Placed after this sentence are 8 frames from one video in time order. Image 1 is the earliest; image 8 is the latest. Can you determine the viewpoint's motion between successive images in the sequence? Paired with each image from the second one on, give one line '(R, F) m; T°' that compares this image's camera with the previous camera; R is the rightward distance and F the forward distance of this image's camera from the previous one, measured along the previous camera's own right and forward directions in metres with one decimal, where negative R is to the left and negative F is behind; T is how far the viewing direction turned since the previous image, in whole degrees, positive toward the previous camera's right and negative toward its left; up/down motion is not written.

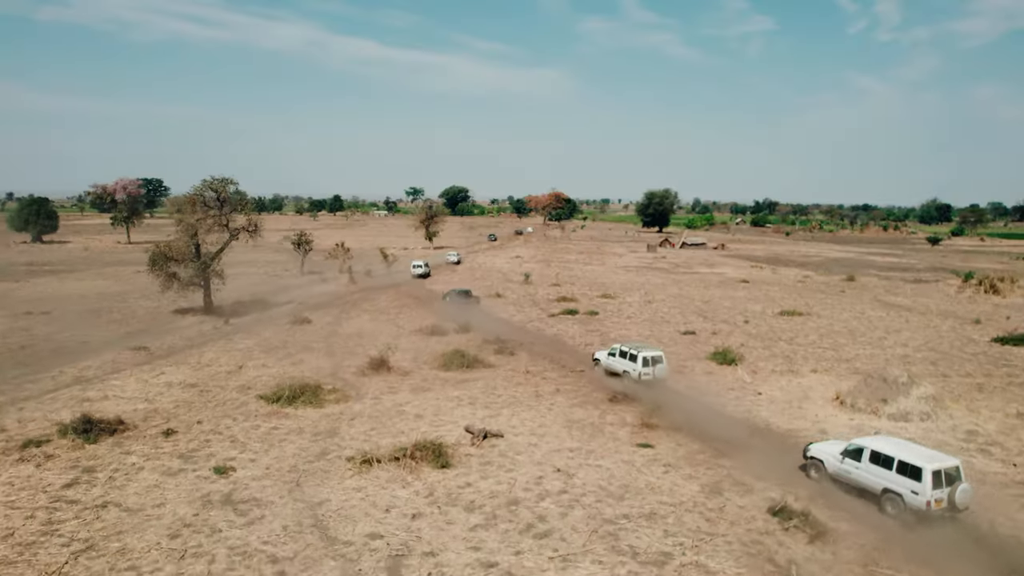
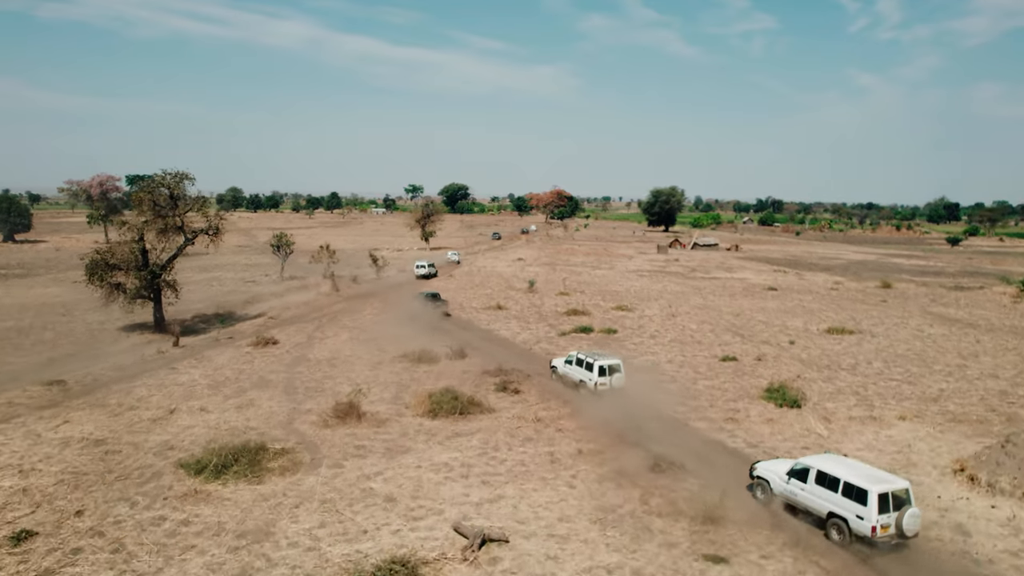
(-0.2, +6.6) m; 0°
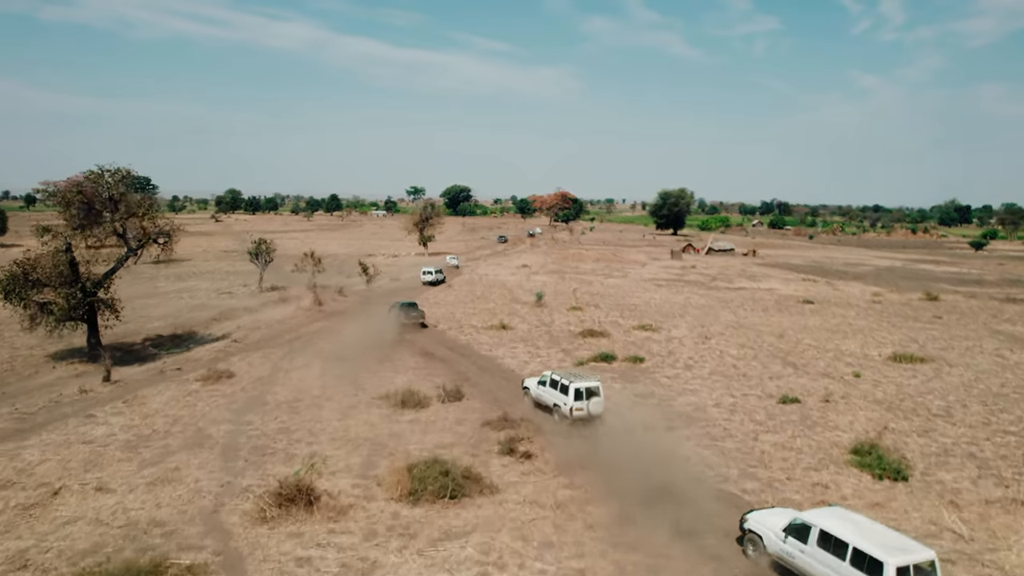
(-0.2, +6.4) m; 0°
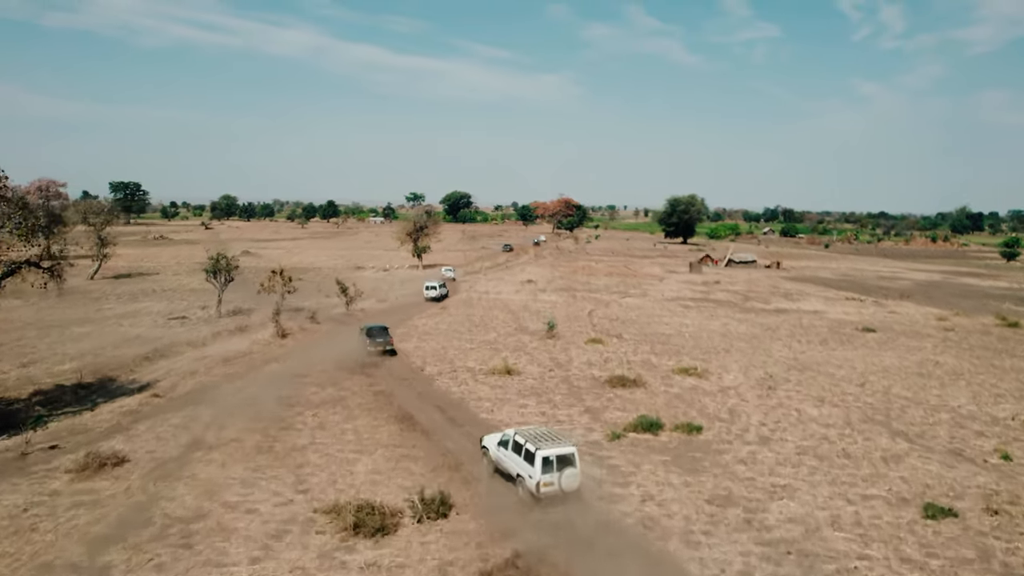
(-0.3, +8.8) m; 0°
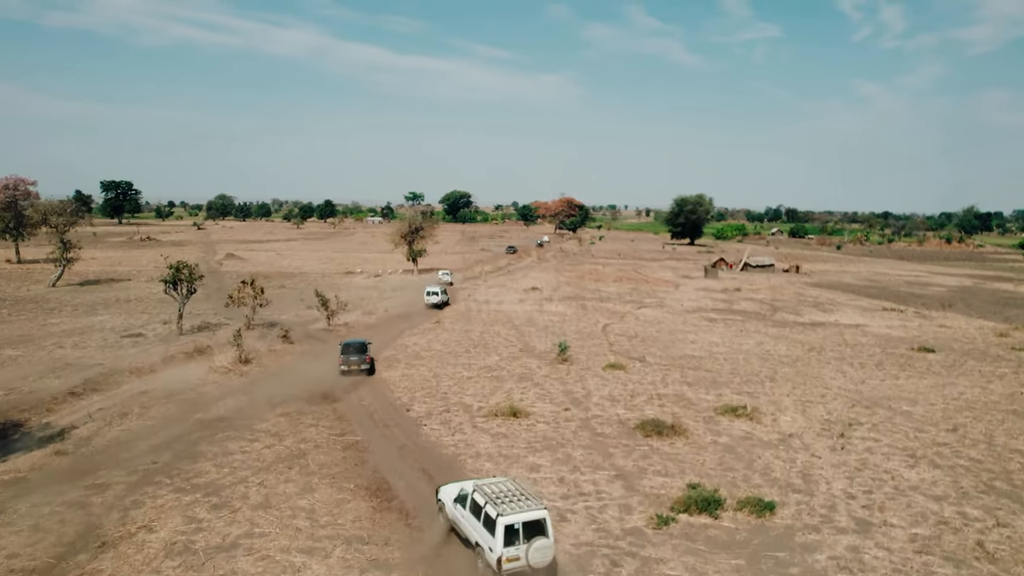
(-0.2, +6.2) m; 0°
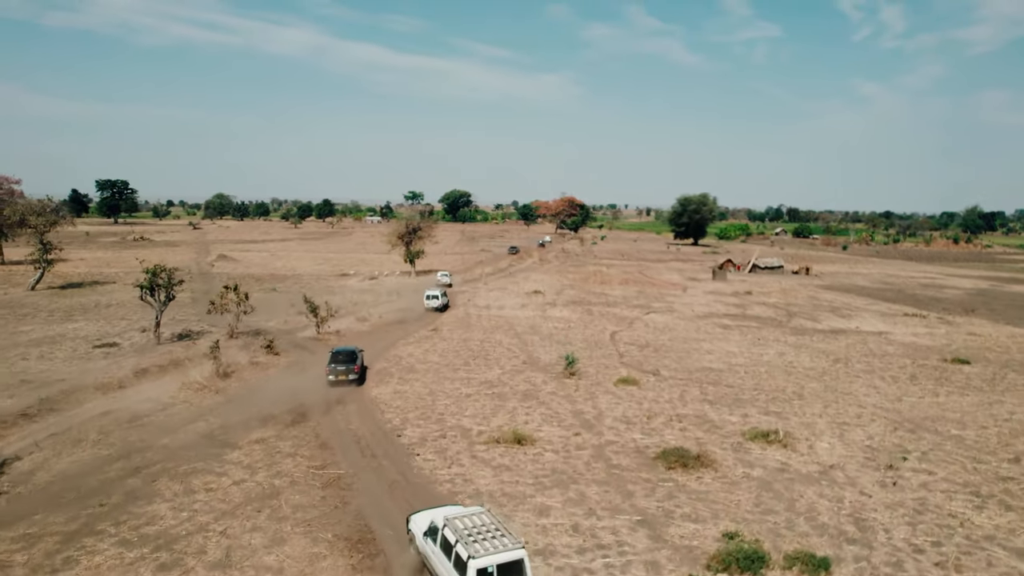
(-0.1, +2.9) m; 0°
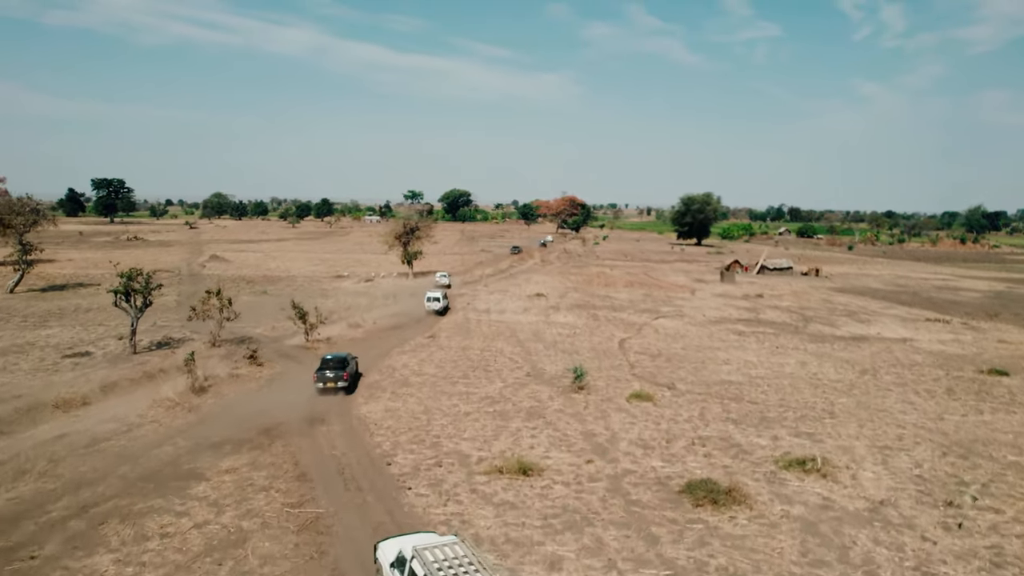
(-0.1, +2.7) m; 0°
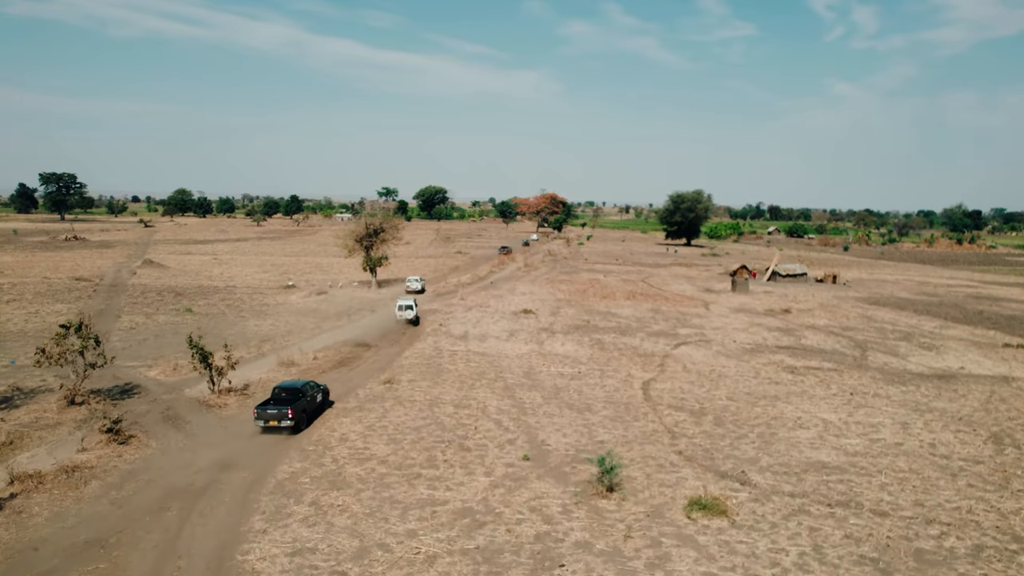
(-0.4, +10.9) m; +2°
